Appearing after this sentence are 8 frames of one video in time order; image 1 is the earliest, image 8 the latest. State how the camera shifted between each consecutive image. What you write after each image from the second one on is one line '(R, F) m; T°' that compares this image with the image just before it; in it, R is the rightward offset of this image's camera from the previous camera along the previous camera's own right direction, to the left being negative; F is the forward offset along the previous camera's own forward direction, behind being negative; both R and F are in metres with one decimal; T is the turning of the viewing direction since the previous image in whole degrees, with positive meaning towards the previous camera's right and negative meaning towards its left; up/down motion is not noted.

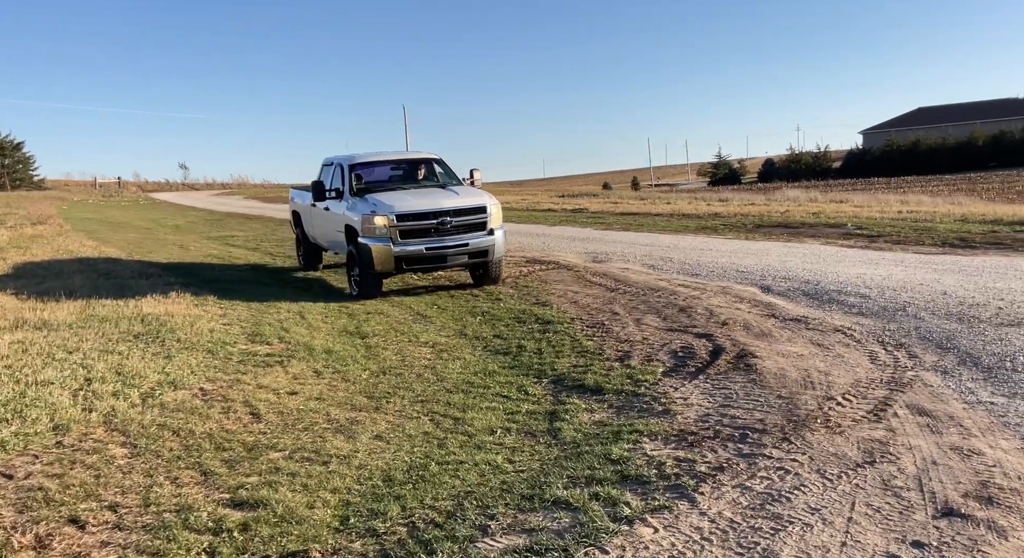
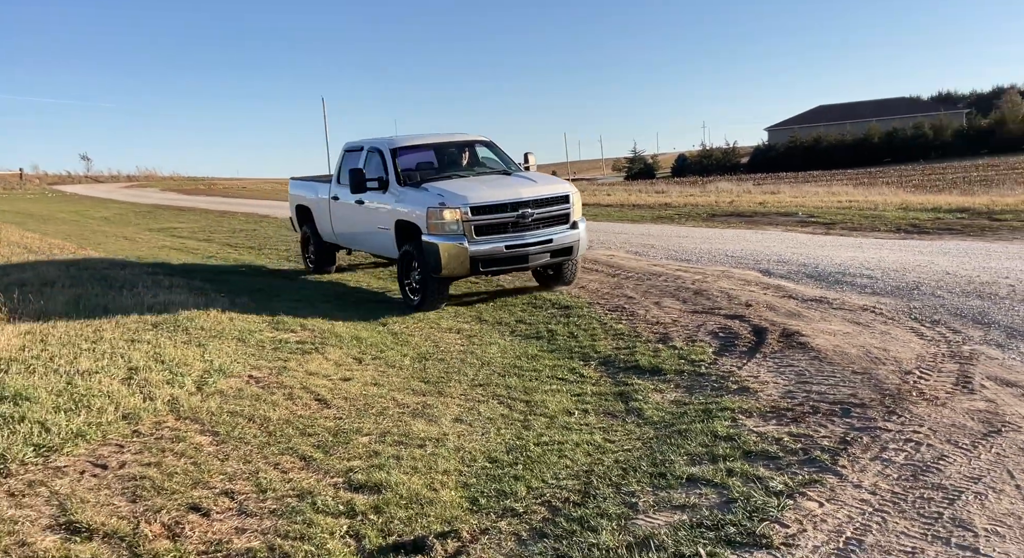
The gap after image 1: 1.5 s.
(-1.1, +0.2) m; +6°
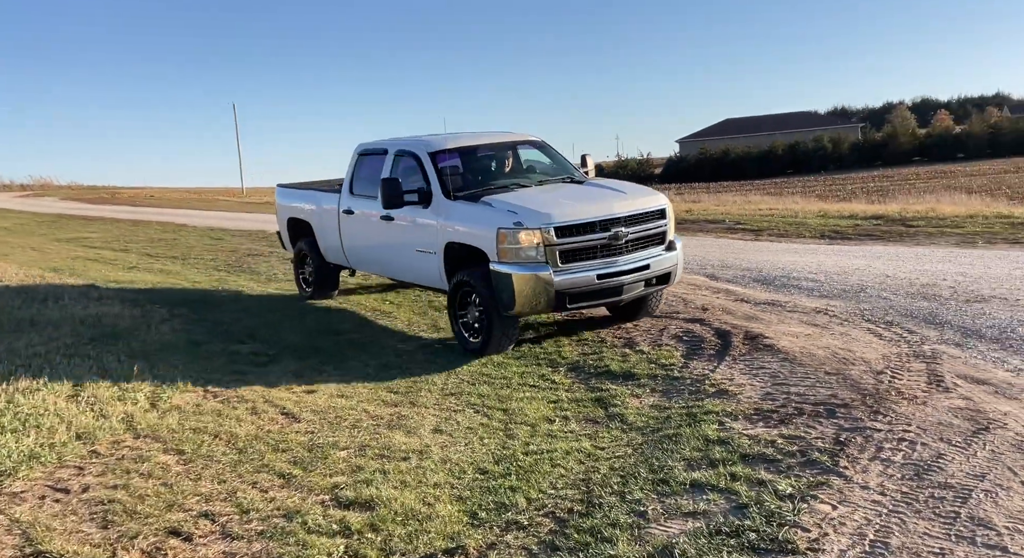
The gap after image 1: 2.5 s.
(-0.4, +0.2) m; +6°
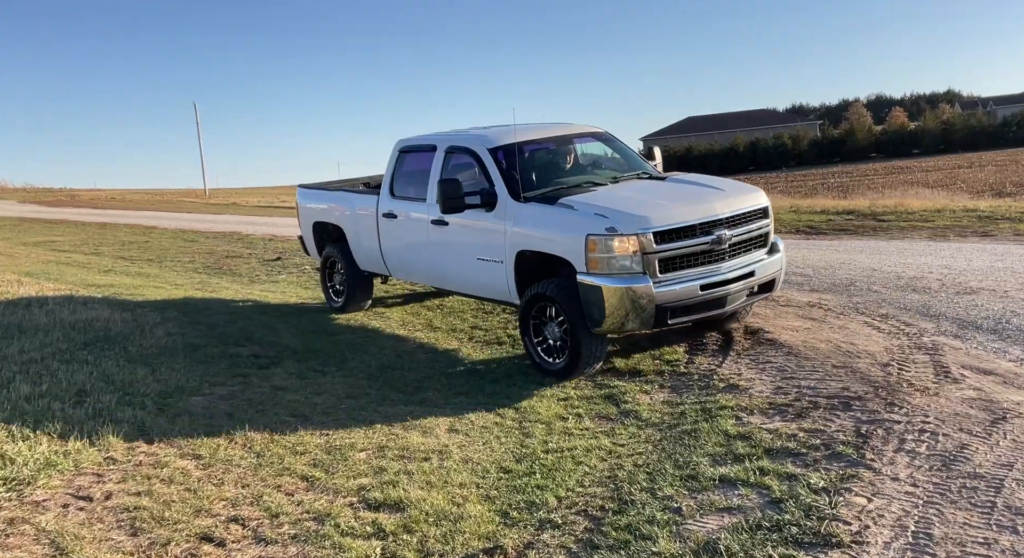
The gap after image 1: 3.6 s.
(-0.3, 0.0) m; +2°
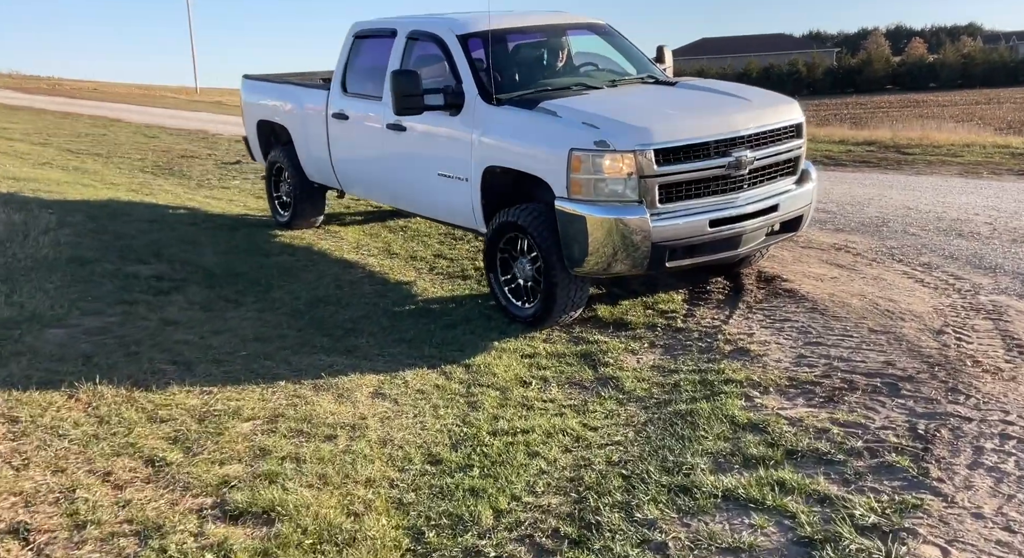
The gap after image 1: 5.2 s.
(+0.2, +1.3) m; 0°
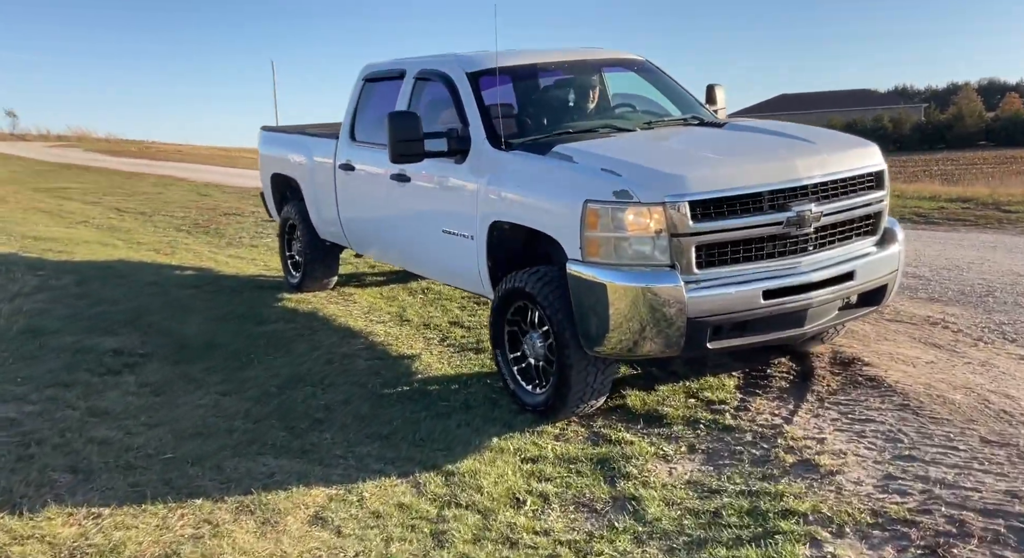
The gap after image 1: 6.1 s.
(+0.4, +1.0) m; -5°
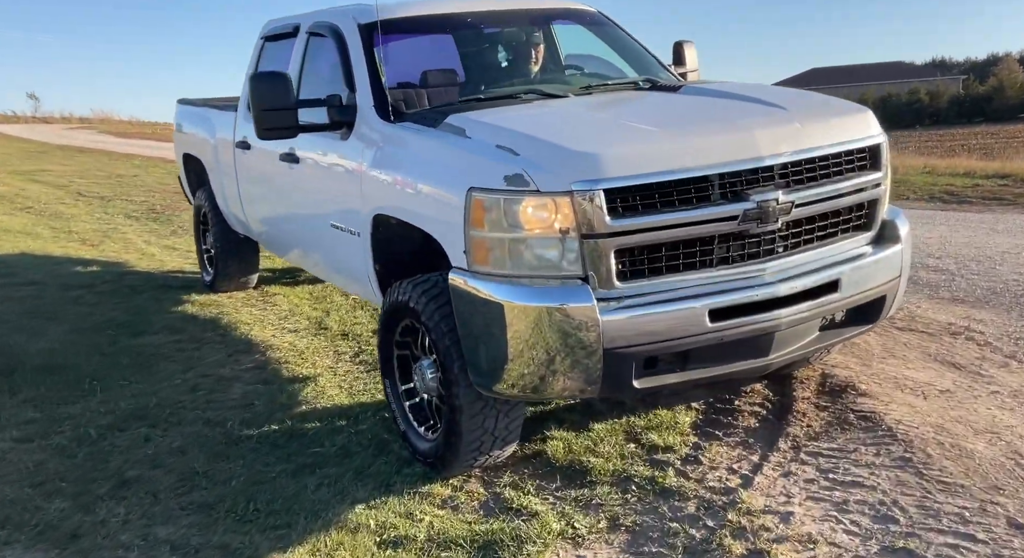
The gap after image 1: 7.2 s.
(+0.6, +1.1) m; -2°
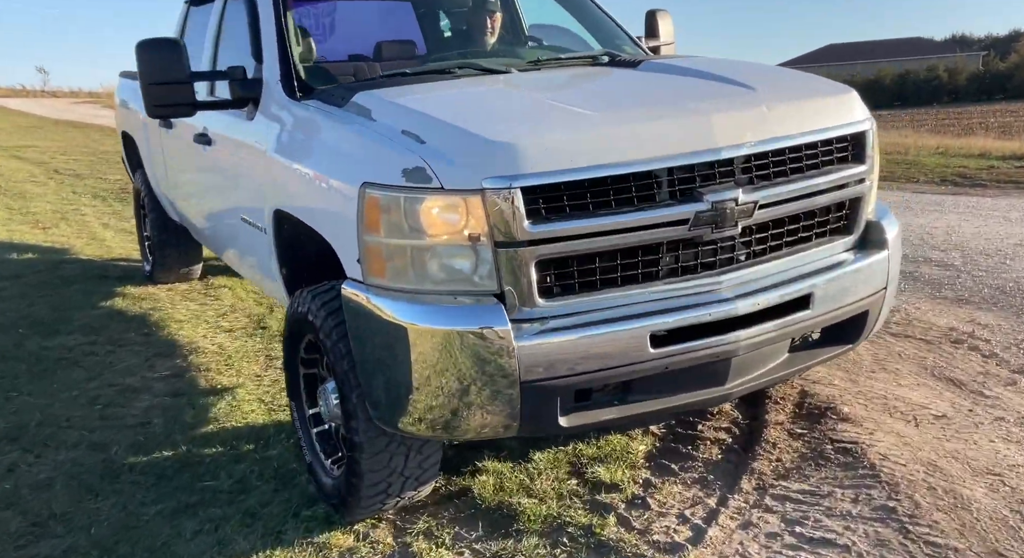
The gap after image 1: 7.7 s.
(+0.3, +0.5) m; -1°
